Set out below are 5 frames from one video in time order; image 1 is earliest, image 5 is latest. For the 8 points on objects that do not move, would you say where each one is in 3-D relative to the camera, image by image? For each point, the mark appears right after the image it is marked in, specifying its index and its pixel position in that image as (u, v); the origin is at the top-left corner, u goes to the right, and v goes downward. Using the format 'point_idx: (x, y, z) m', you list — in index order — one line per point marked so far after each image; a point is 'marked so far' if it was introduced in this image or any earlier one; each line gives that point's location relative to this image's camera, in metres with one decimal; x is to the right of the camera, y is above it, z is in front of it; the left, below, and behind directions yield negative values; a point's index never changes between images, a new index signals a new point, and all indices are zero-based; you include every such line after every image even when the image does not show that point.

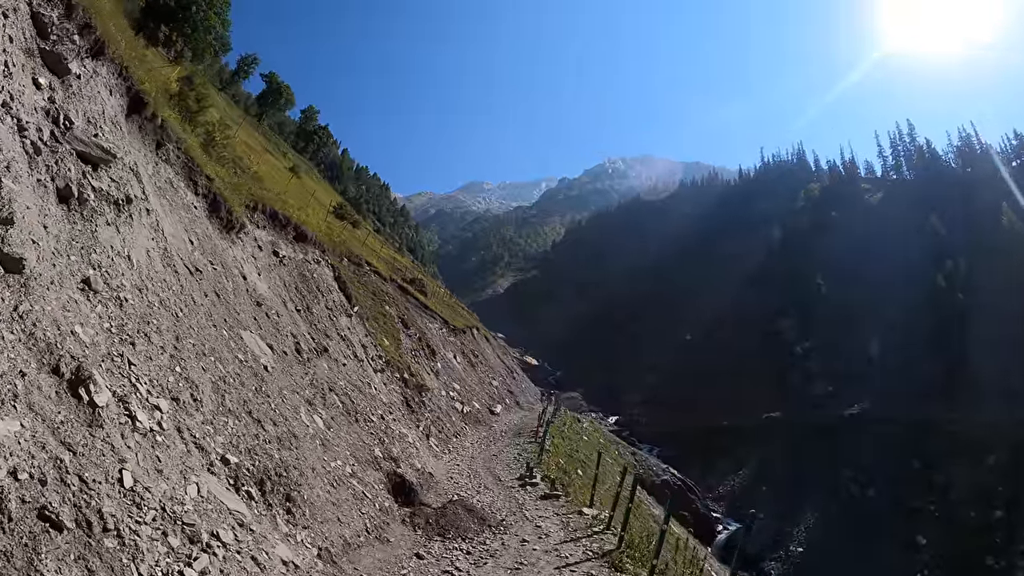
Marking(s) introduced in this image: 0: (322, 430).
0: (-5.3, -3.8, +15.2) m
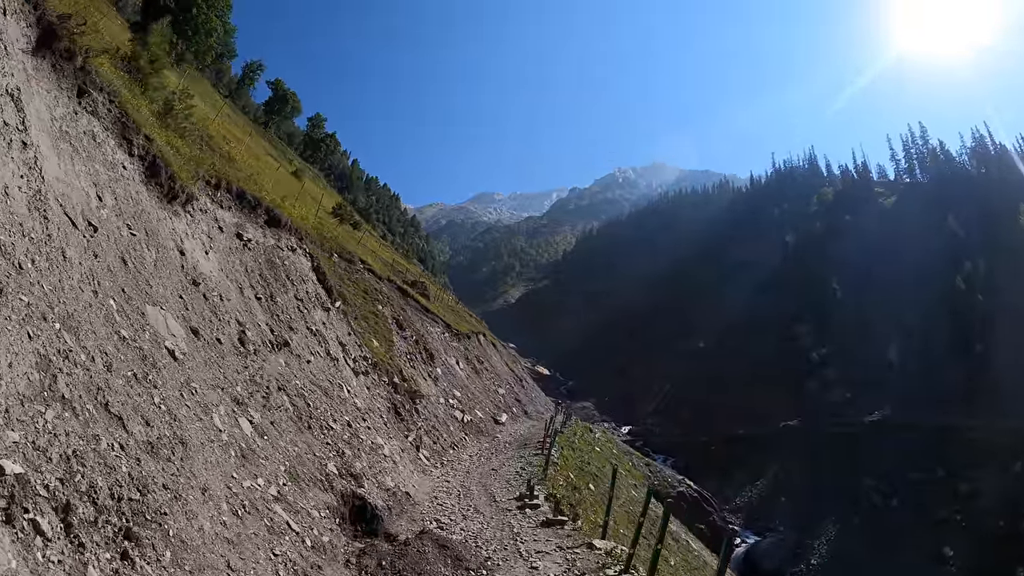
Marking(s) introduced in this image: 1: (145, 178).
0: (-5.5, -3.0, +11.6) m
1: (-11.5, +3.5, +17.8) m
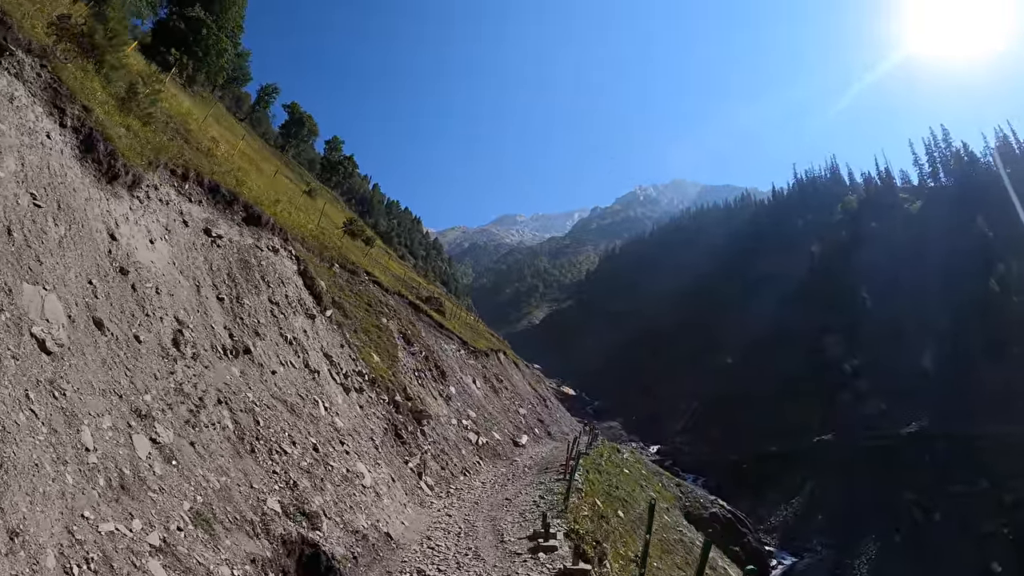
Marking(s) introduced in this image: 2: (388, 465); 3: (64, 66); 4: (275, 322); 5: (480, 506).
0: (-5.6, -2.6, +8.3) m
1: (-11.5, +3.5, +15.0) m
2: (-4.0, -5.7, +18.3) m
3: (-13.0, +6.4, +16.5) m
4: (-7.8, -1.1, +18.7) m
5: (-1.1, -7.6, +19.7) m
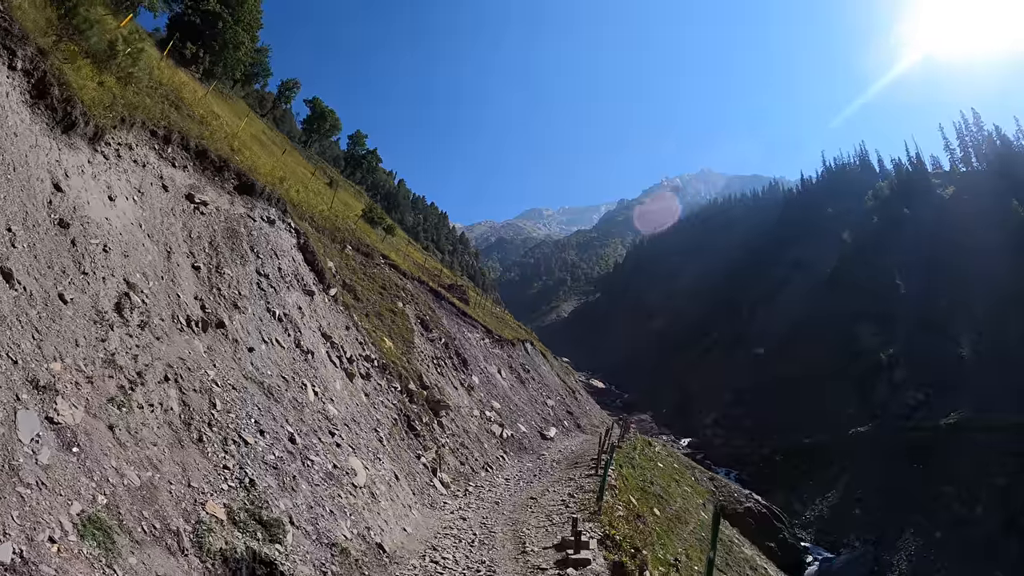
0: (-5.5, -1.8, +6.0) m
1: (-11.1, +4.3, +12.9) m
2: (-3.3, -4.8, +15.8) m
3: (-12.6, +7.2, +14.4) m
4: (-7.2, -0.2, +16.4) m
5: (-0.3, -6.6, +17.1) m
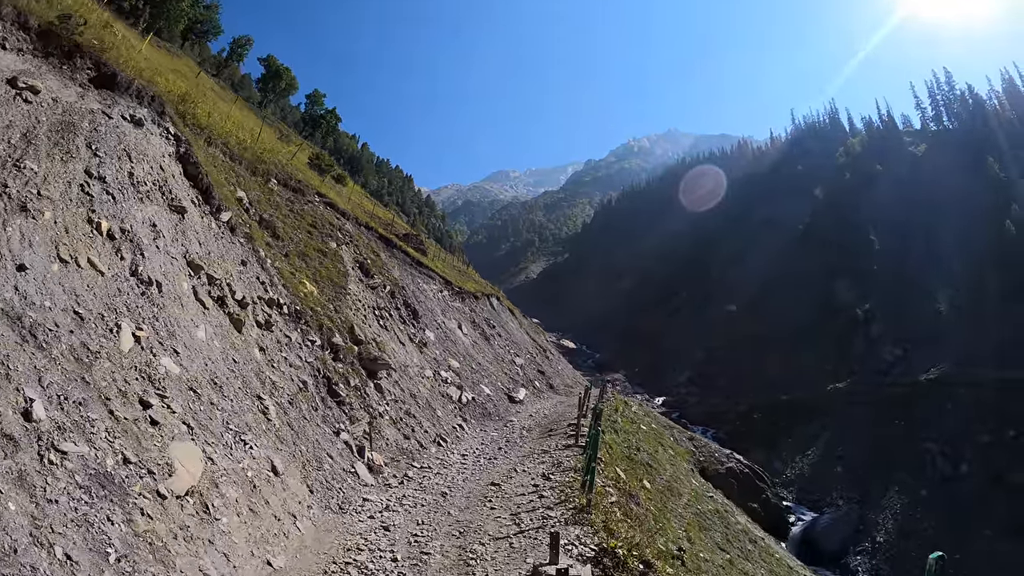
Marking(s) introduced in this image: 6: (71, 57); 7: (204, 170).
0: (-5.9, -0.5, +0.5) m
1: (-12.0, +5.9, +6.7) m
2: (-4.3, -2.9, +10.6) m
3: (-13.6, +8.9, +8.0) m
4: (-8.2, +1.7, +10.7) m
5: (-1.4, -4.6, +12.2) m
6: (-11.6, +6.1, +14.0) m
7: (-9.4, +3.7, +17.7) m
